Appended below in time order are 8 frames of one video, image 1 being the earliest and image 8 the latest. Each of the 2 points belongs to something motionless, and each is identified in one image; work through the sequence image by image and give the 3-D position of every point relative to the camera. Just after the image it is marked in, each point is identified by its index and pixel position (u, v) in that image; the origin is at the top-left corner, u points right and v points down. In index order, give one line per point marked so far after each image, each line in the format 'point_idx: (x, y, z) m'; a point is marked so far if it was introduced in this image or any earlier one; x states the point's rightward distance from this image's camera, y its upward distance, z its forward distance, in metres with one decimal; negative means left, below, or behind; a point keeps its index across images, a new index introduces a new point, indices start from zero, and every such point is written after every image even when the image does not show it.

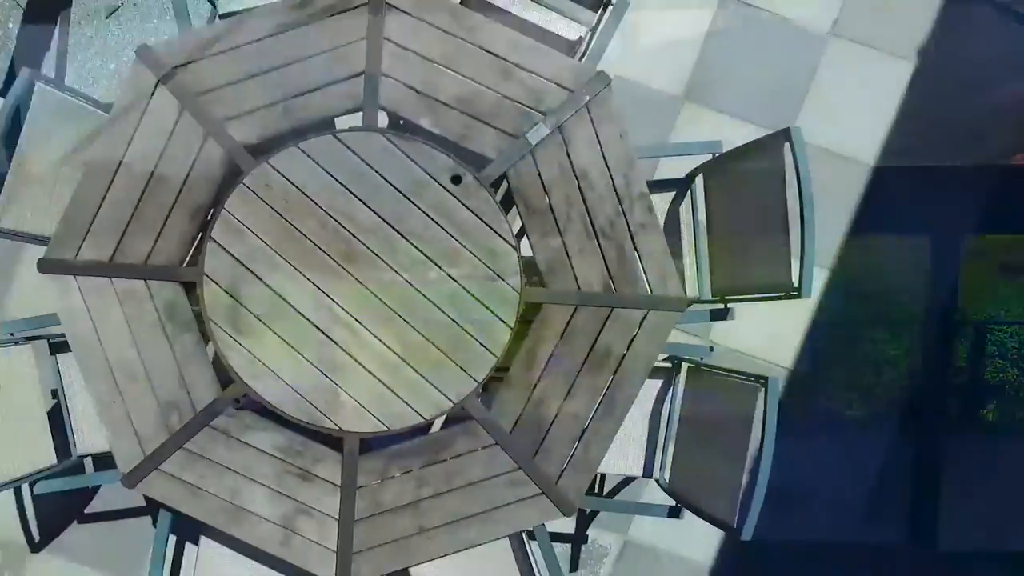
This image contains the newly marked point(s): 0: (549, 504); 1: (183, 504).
0: (+0.2, -1.2, +1.7) m
1: (-2.0, -1.3, +1.8) m
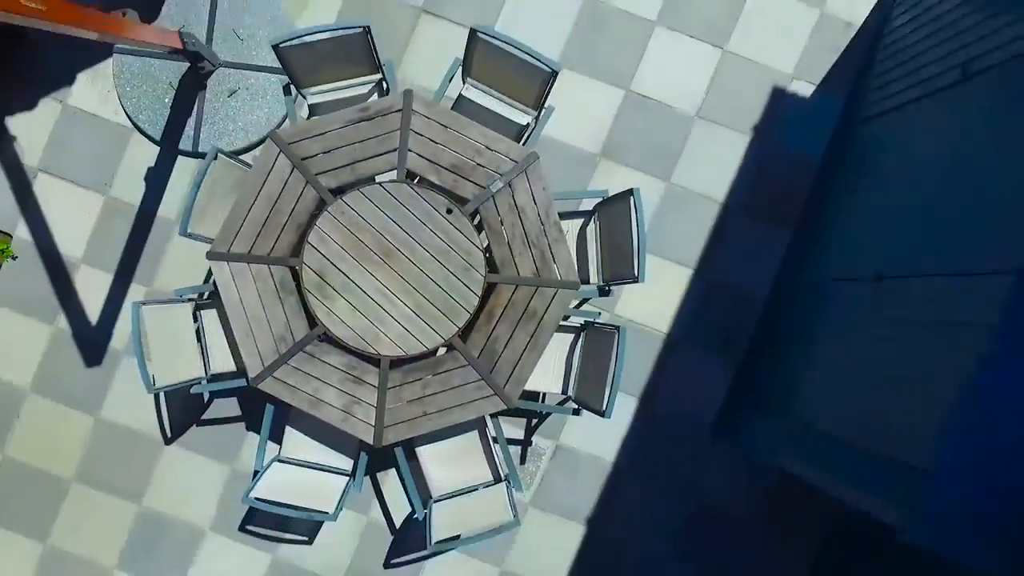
0: (-0.1, -1.1, +3.0) m
1: (-2.4, -1.1, +3.1) m
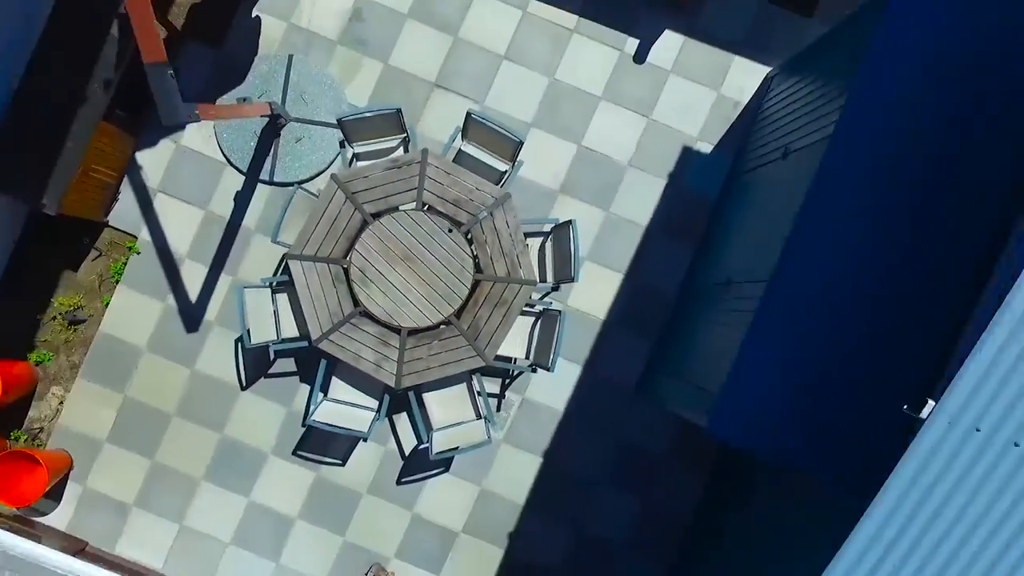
0: (-0.5, -1.0, +4.5) m
1: (-2.7, -1.0, +4.5) m
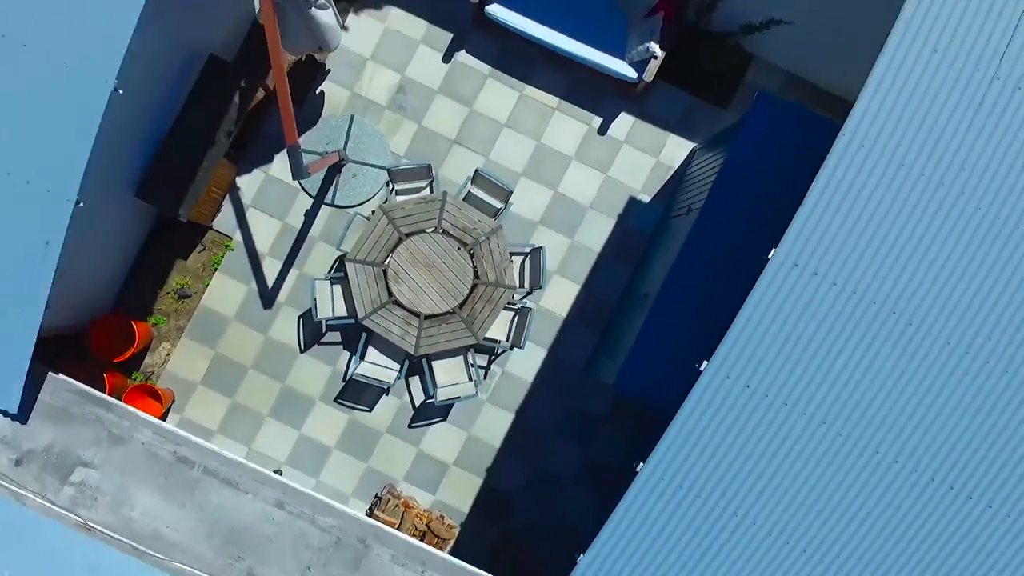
0: (-0.8, -1.1, +6.4) m
1: (-3.0, -0.9, +6.5) m
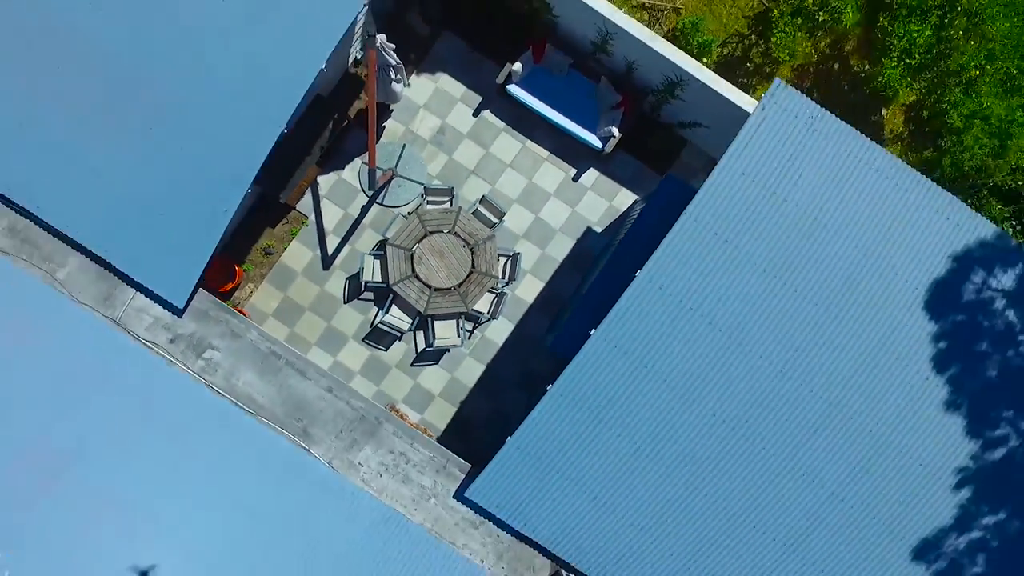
0: (-1.5, -0.6, +9.4) m
1: (-3.6, -0.1, +9.6) m
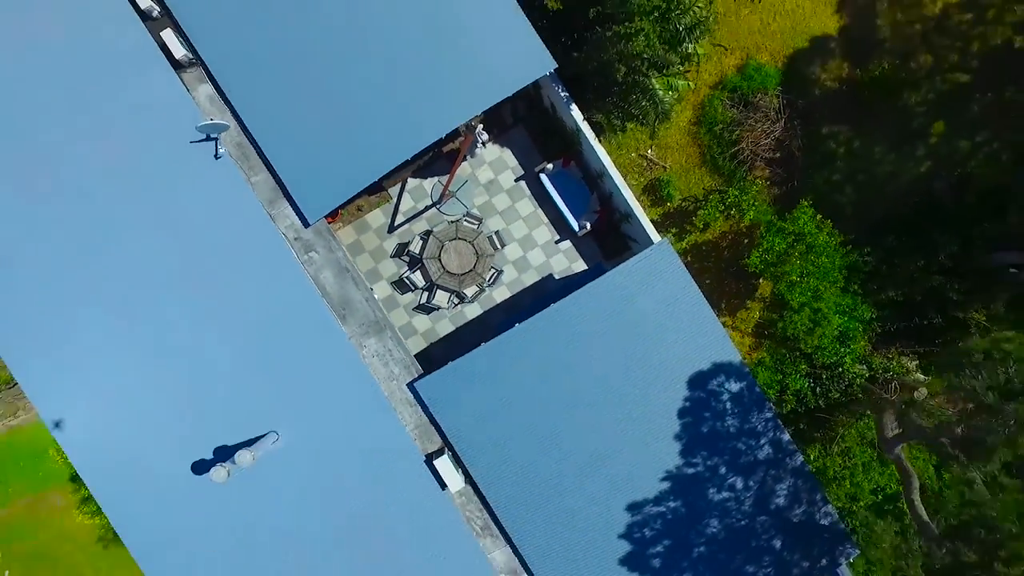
0: (-2.7, -0.1, +15.2) m
1: (-4.5, +1.3, +15.5) m
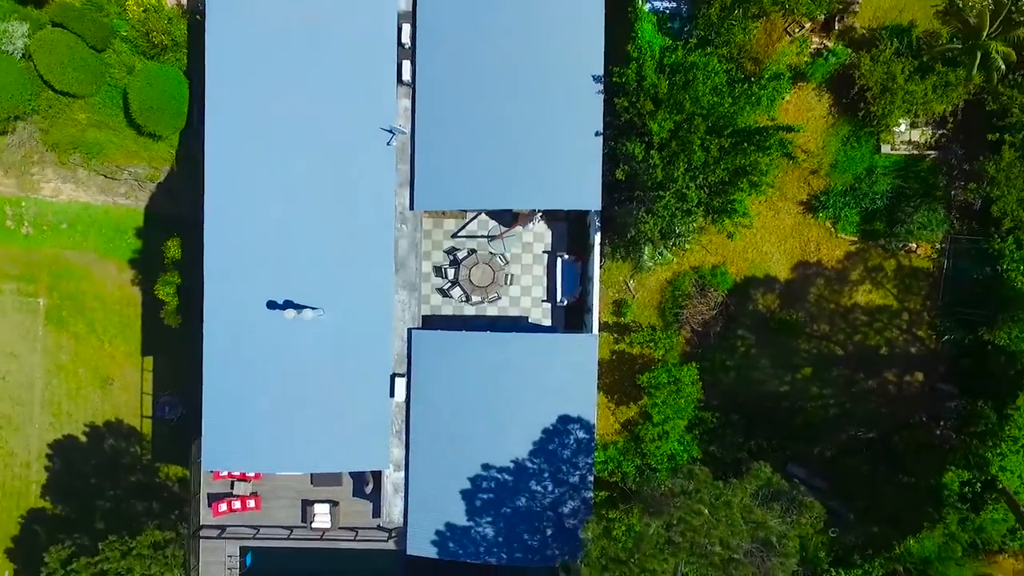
0: (-3.3, -0.4, +23.3) m
1: (-4.1, +1.6, +23.9) m
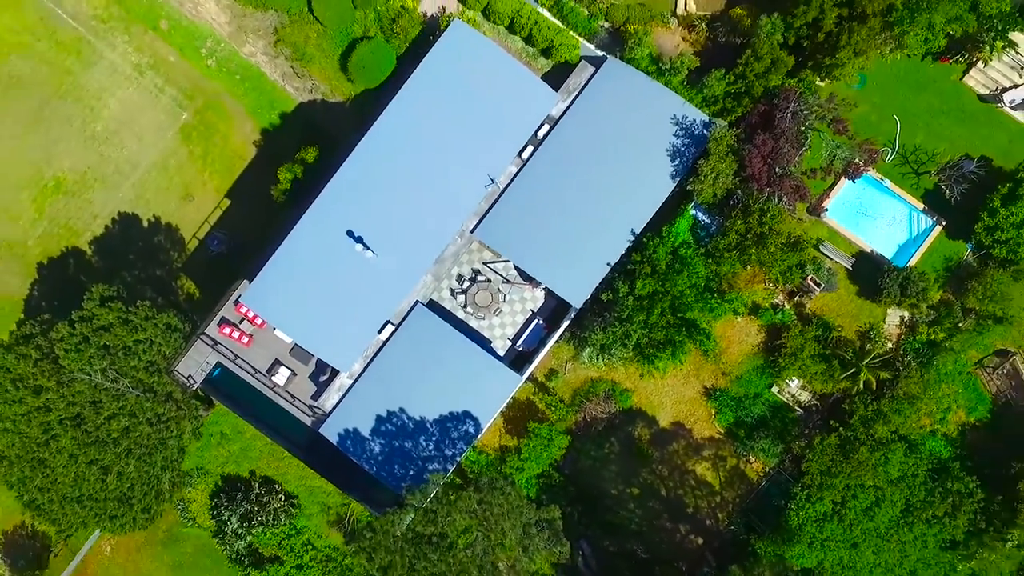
0: (-4.9, -1.8, +33.3) m
1: (-4.5, +0.2, +34.2) m
